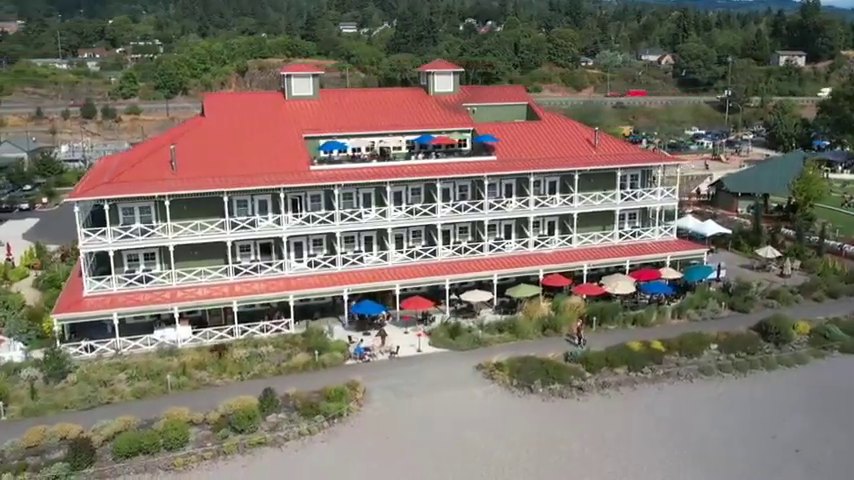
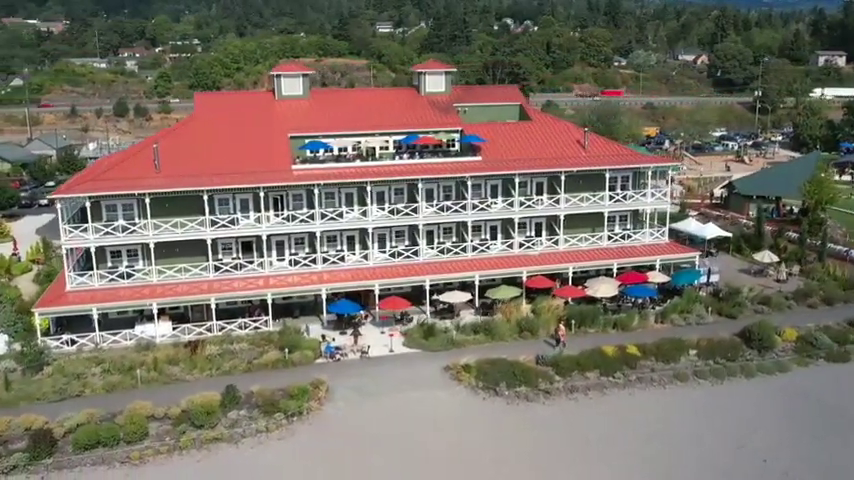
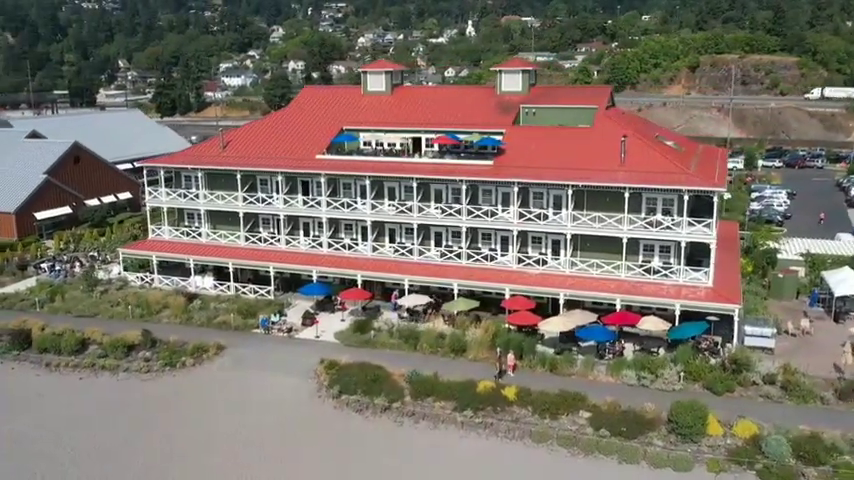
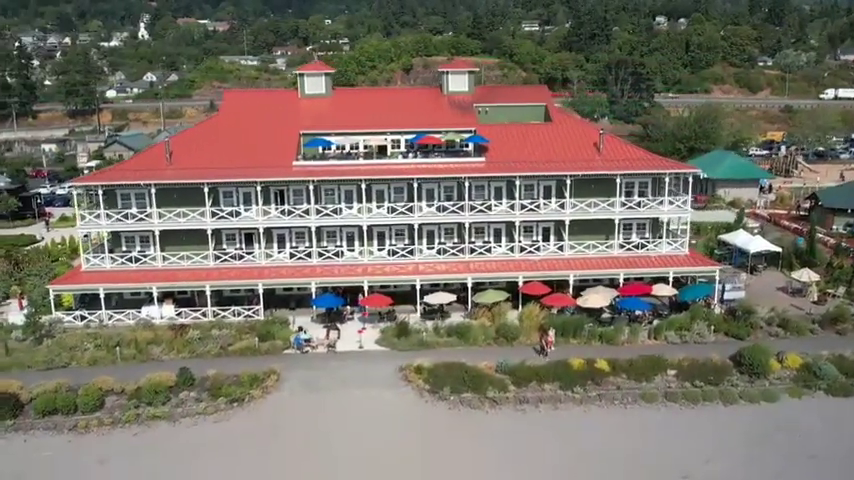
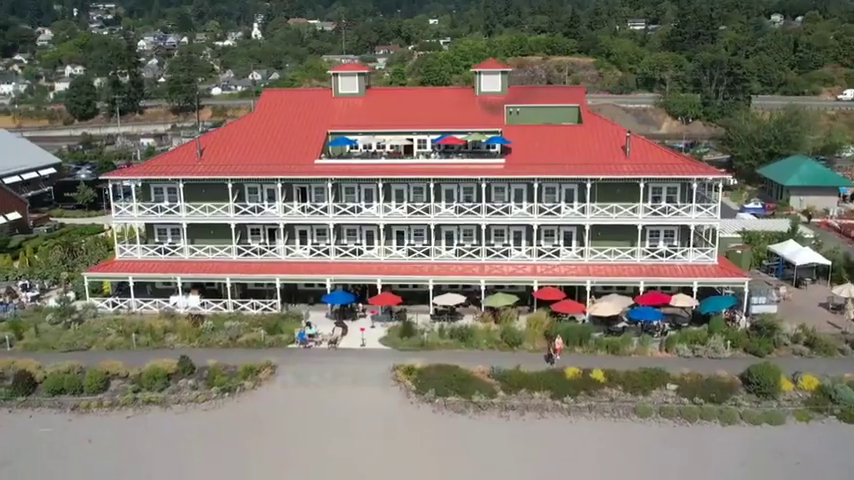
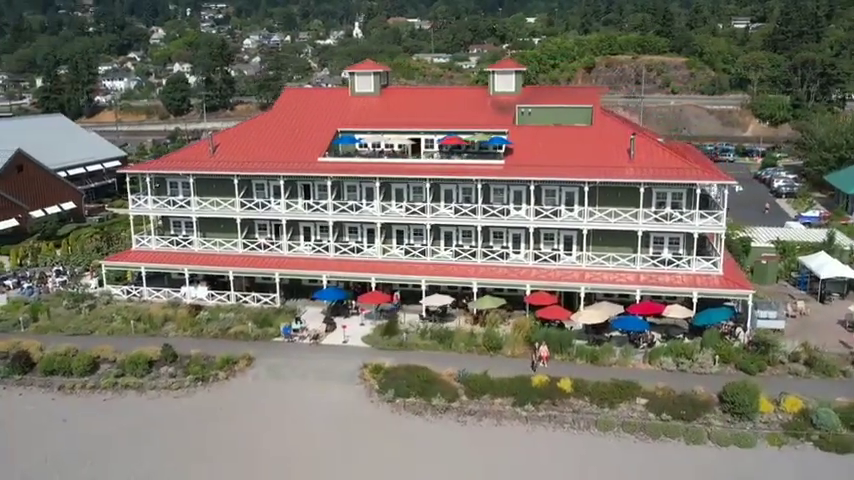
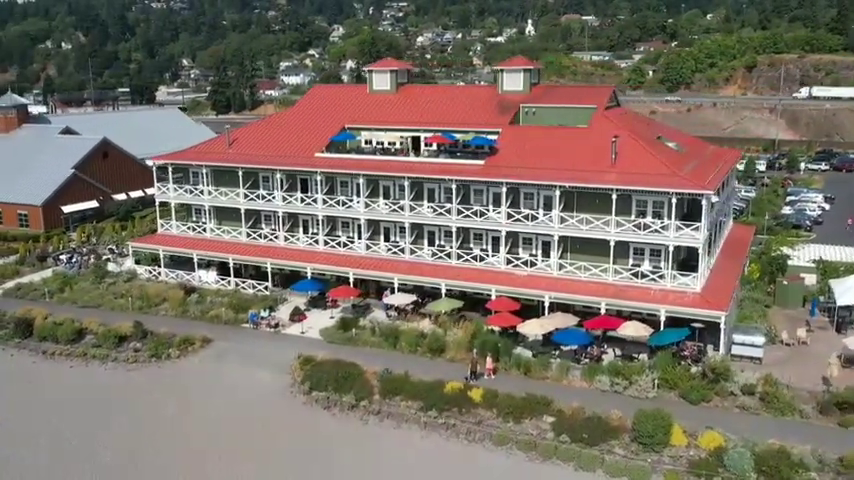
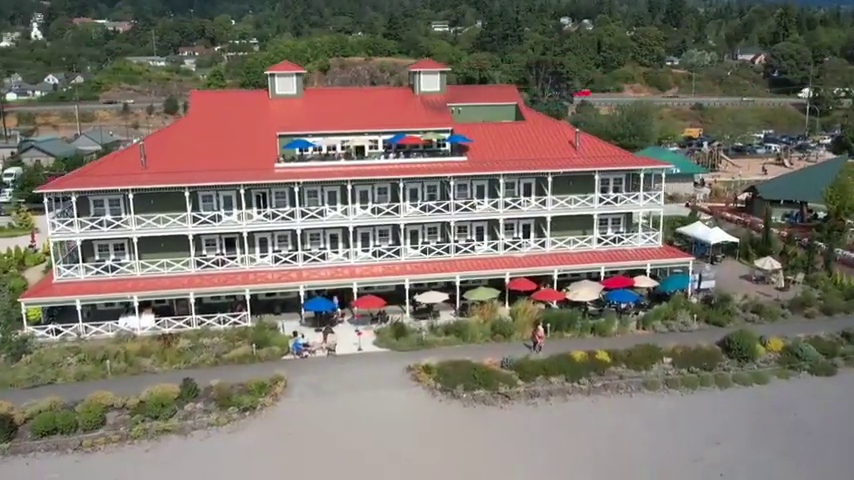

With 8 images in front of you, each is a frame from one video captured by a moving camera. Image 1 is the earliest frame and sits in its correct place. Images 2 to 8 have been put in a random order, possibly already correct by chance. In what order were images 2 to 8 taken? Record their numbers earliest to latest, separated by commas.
2, 8, 4, 5, 6, 3, 7
